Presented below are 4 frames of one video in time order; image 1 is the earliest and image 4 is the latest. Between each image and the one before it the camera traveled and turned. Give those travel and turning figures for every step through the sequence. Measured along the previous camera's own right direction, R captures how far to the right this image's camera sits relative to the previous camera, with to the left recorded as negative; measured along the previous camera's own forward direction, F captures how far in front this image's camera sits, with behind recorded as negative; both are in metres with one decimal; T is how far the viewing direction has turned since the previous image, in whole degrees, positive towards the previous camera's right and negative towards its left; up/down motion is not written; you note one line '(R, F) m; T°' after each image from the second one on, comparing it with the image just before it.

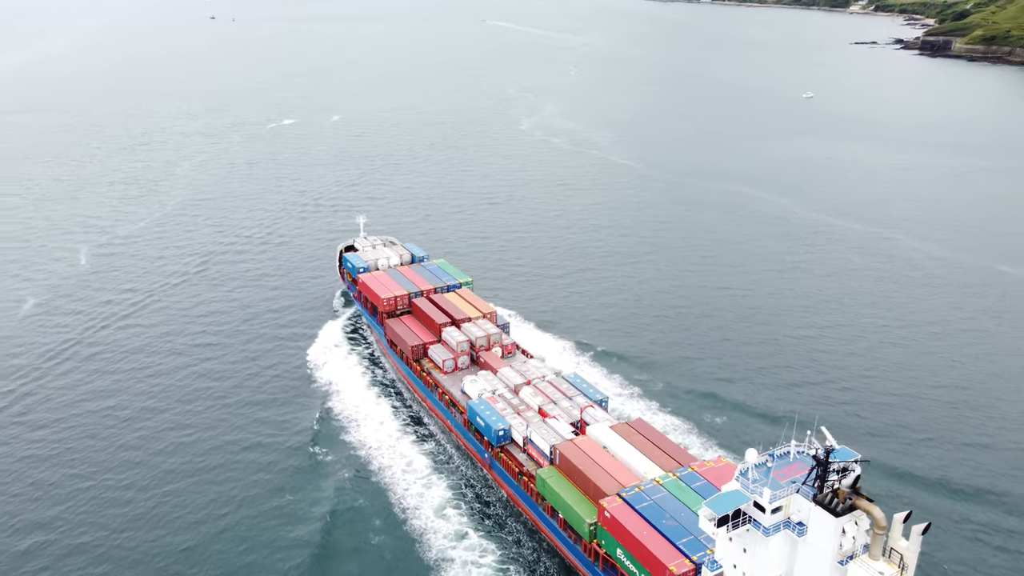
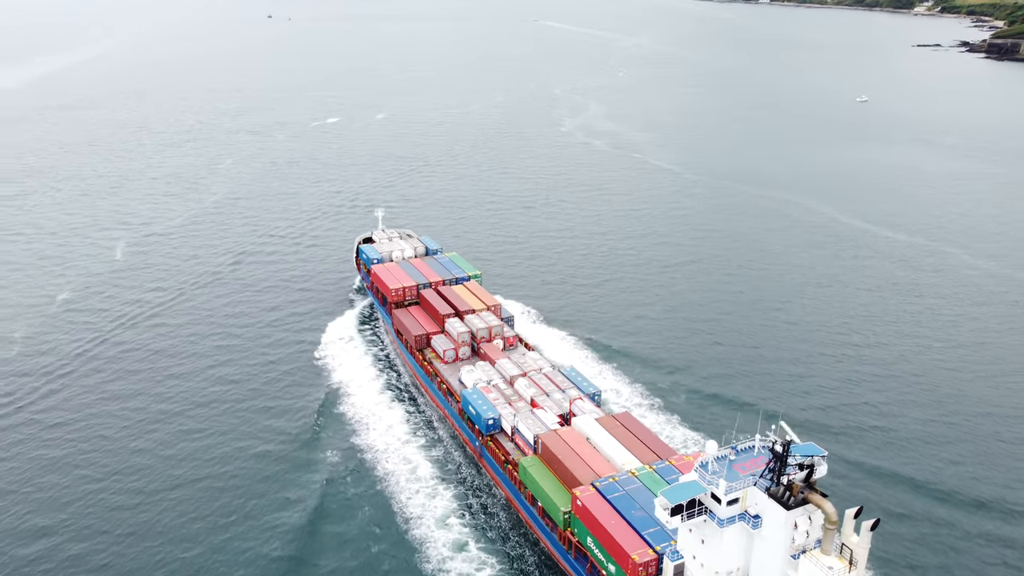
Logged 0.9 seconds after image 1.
(+3.0, +2.3) m; -3°
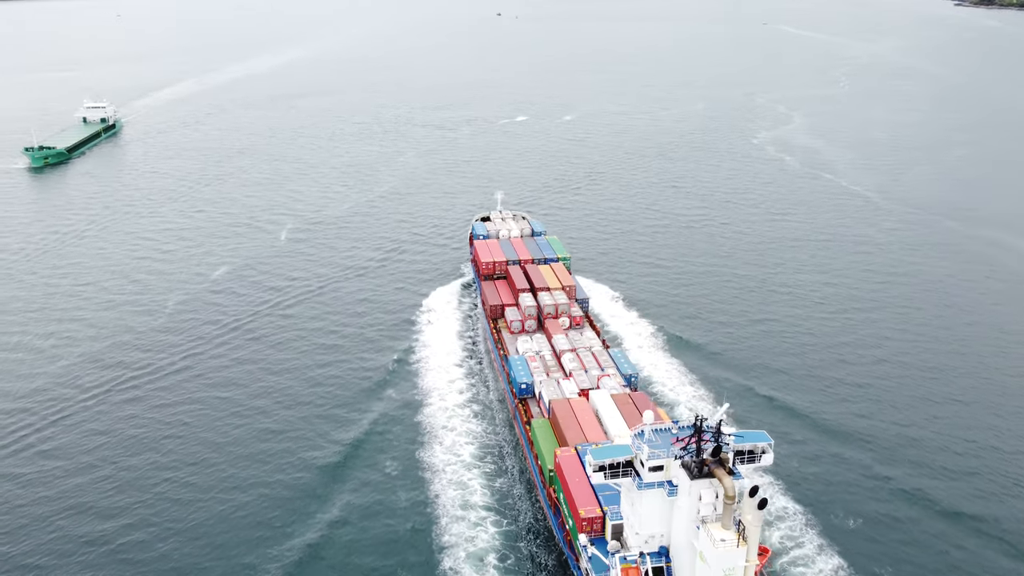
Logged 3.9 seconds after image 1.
(+11.0, +5.6) m; -14°
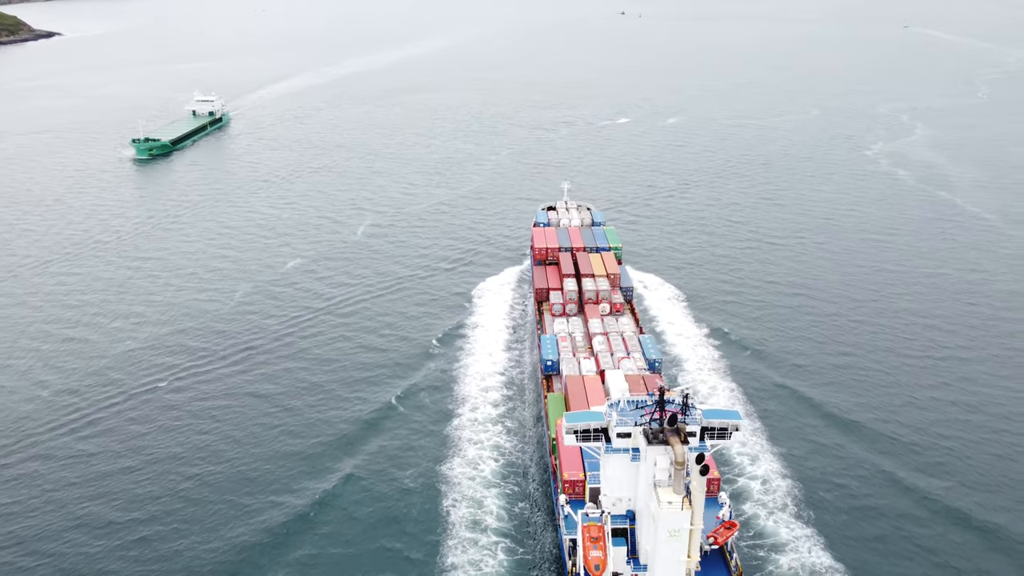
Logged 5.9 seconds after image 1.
(+7.4, +2.9) m; -8°
